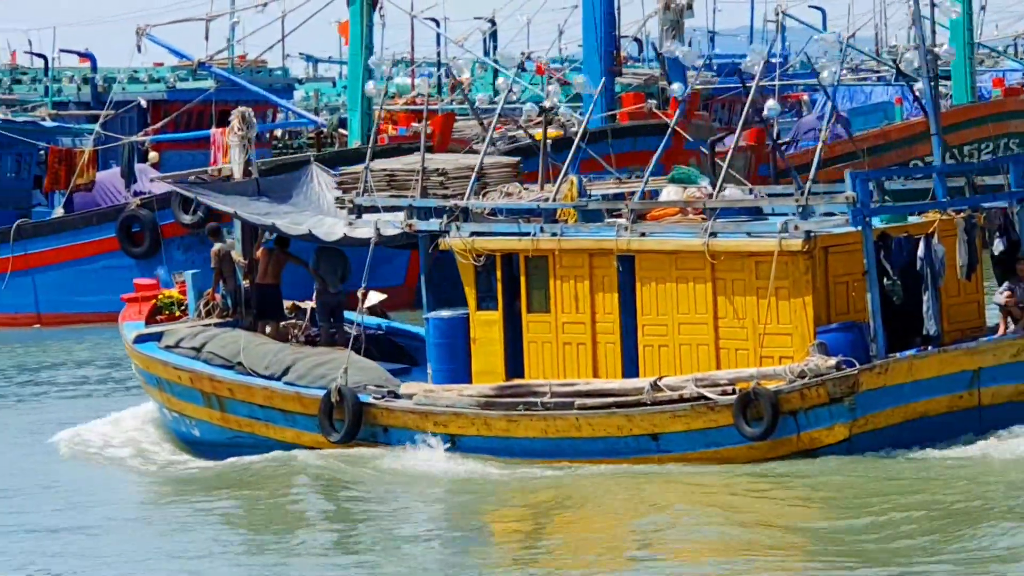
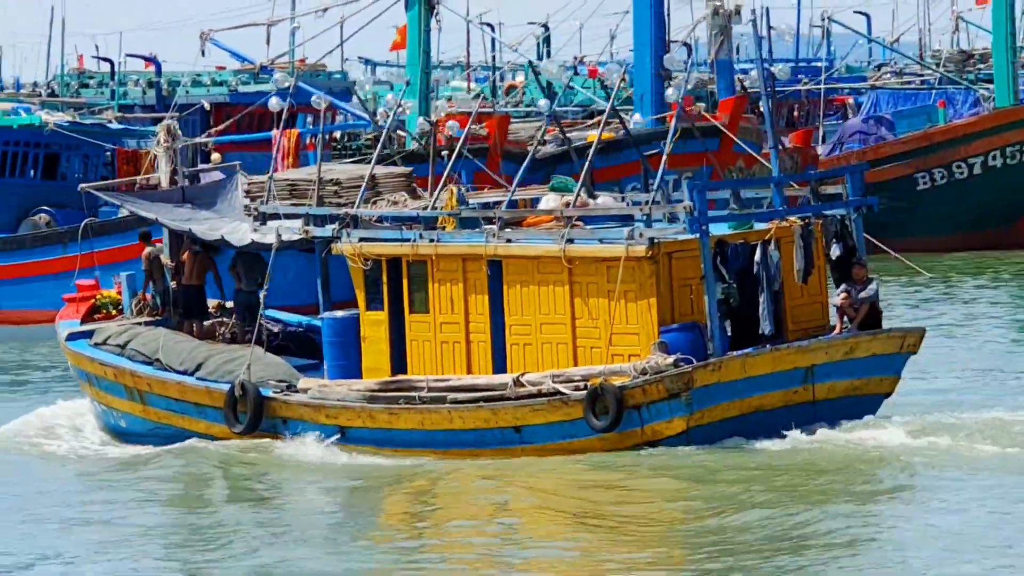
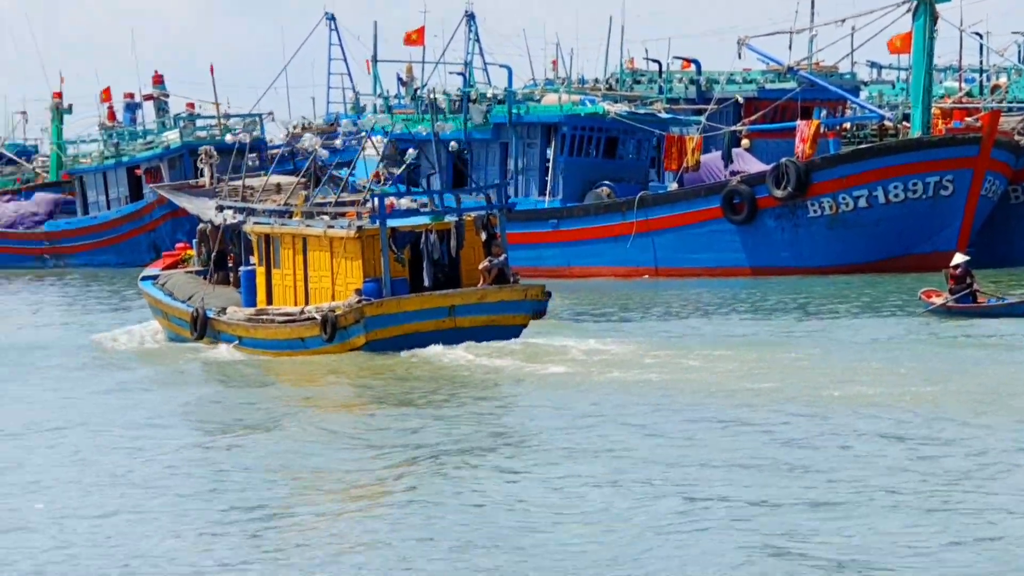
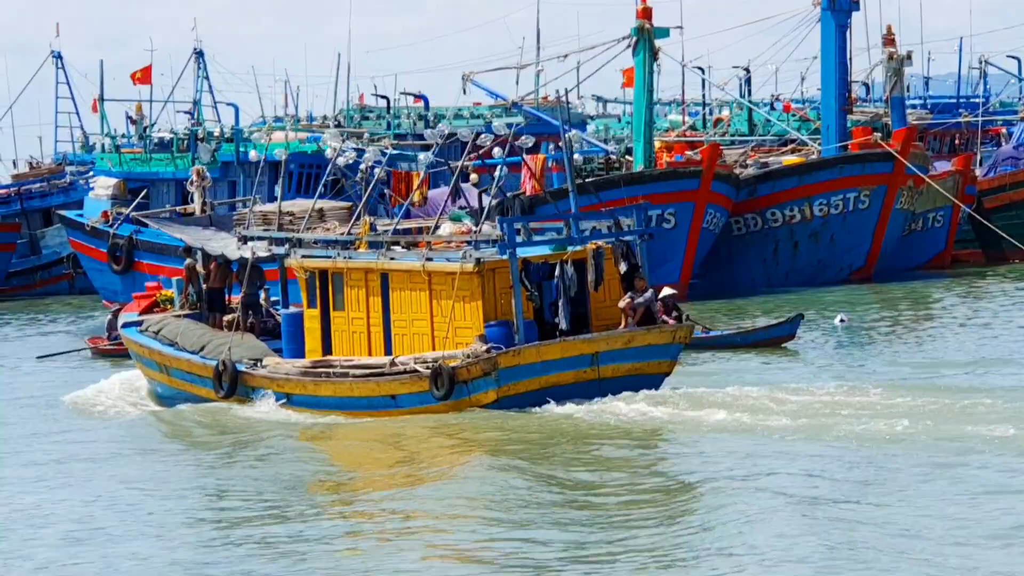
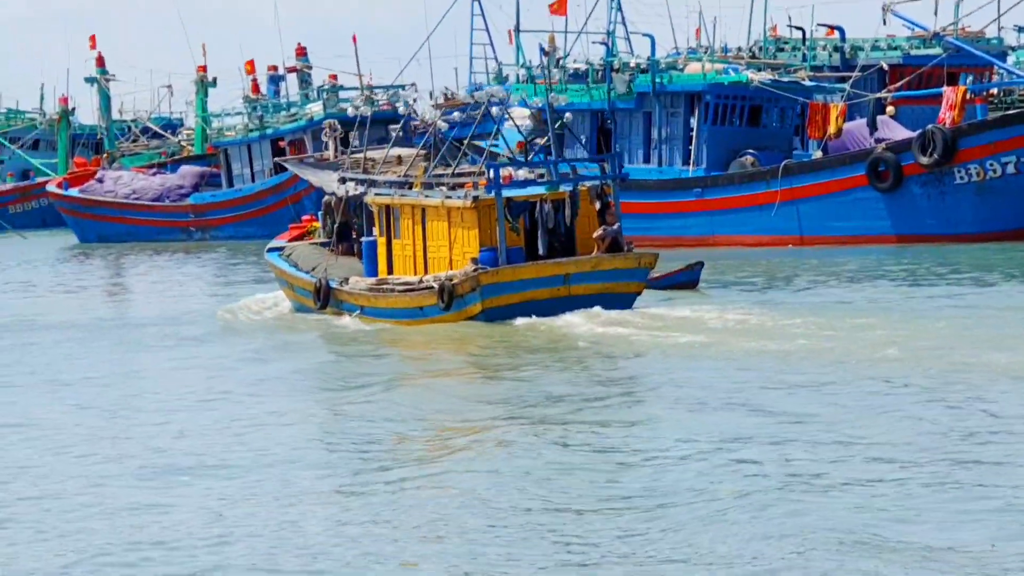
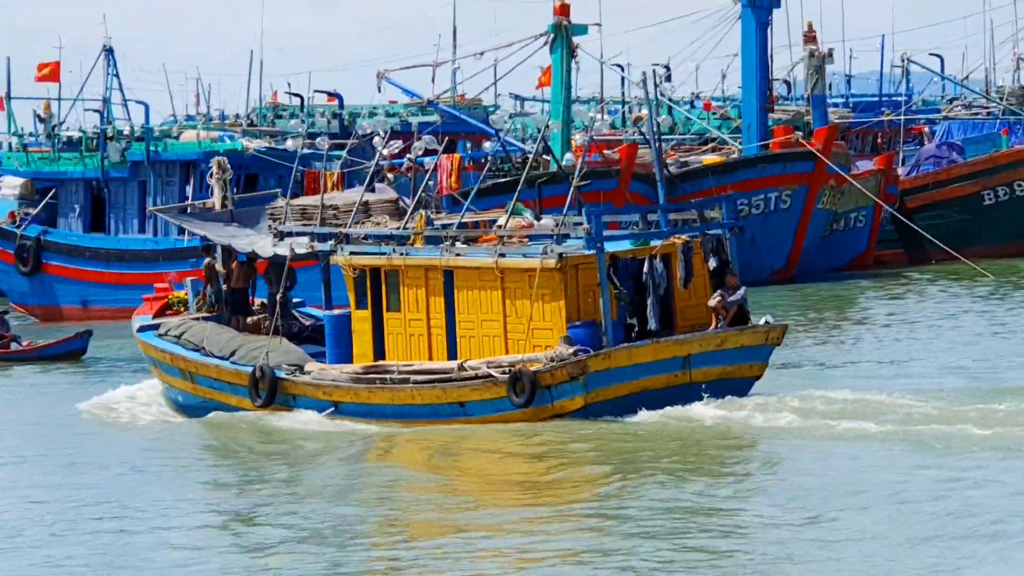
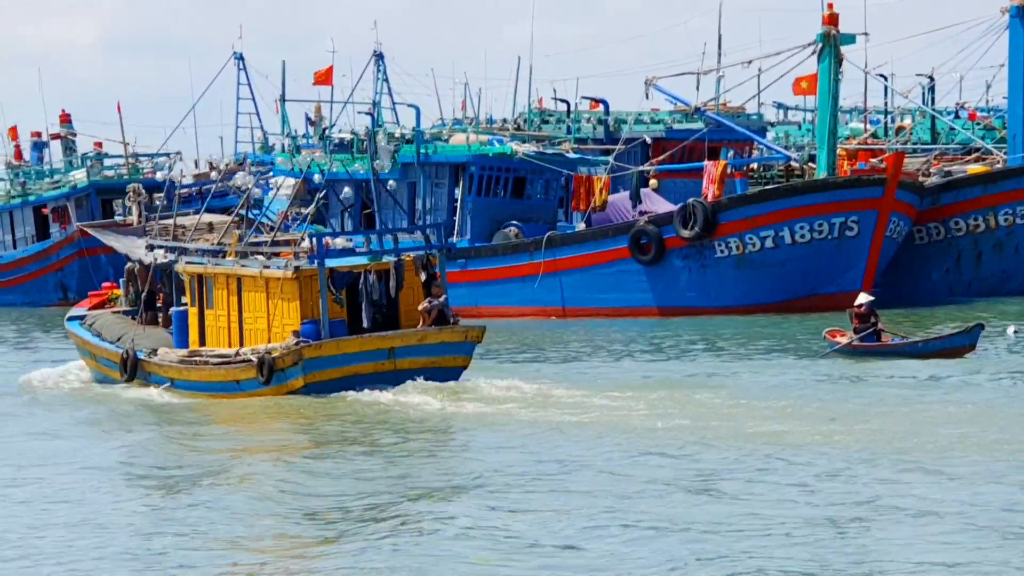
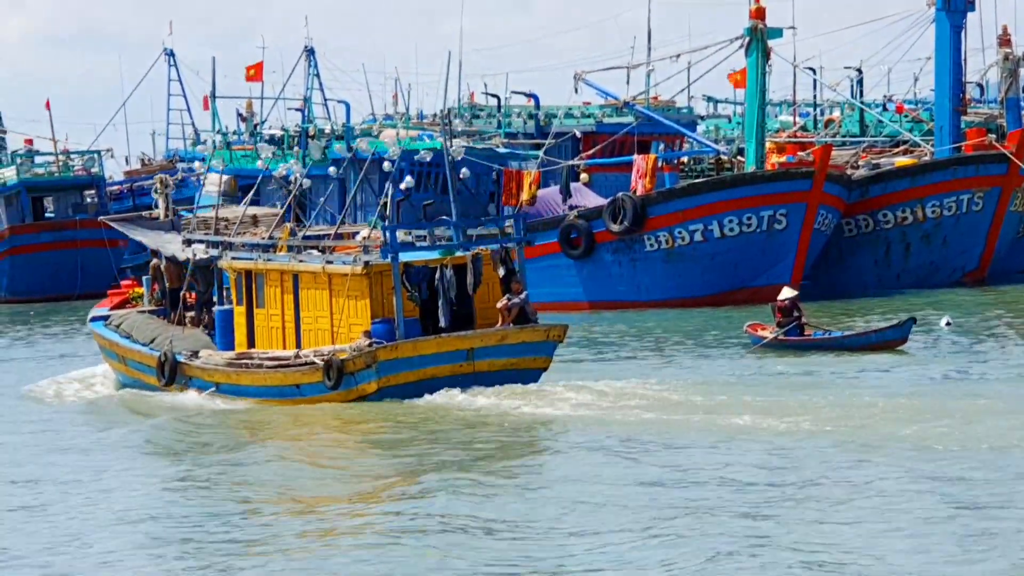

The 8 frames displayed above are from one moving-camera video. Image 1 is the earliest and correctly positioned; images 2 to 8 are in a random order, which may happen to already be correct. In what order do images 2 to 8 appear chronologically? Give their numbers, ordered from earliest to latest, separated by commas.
2, 6, 4, 8, 7, 3, 5
